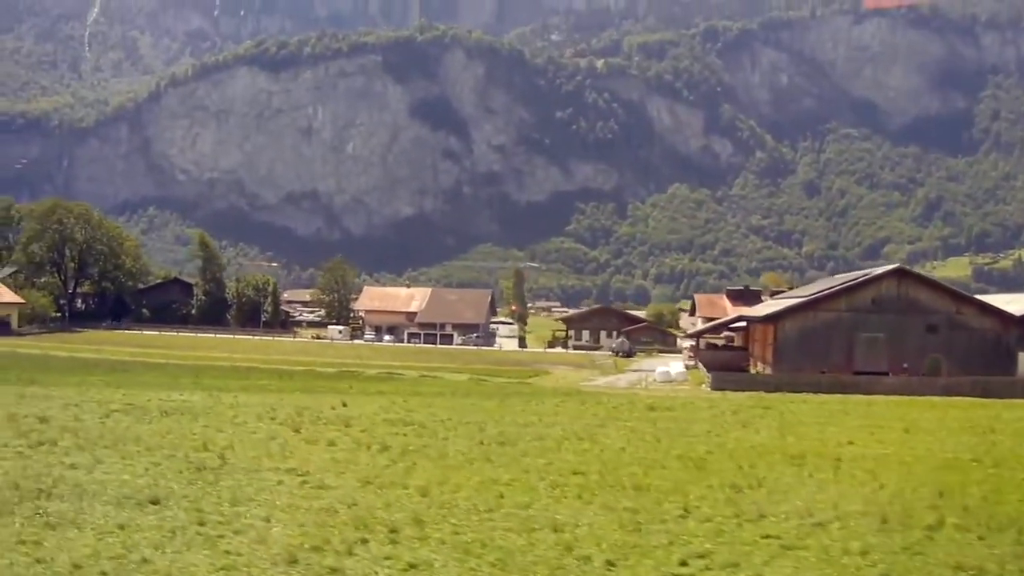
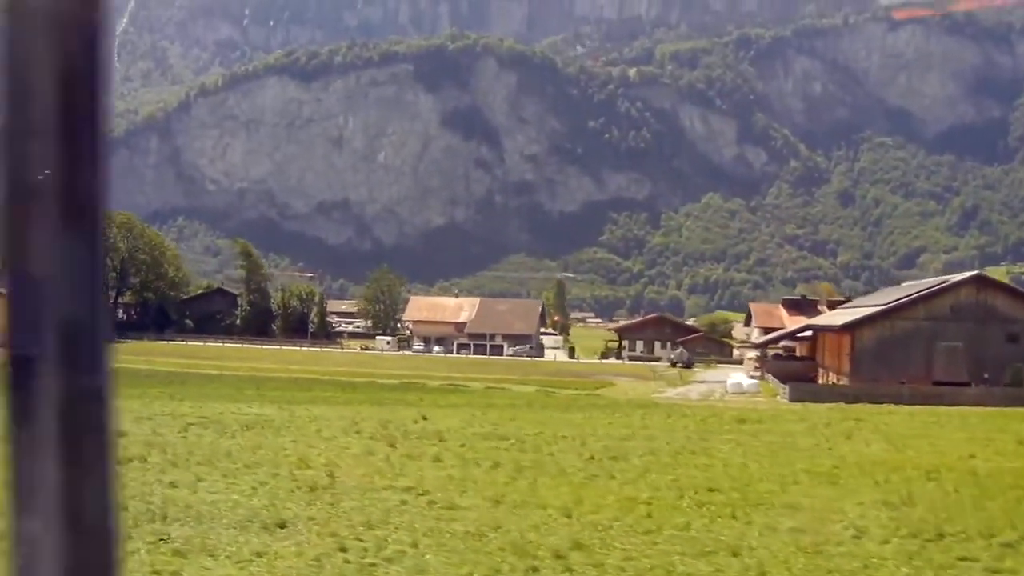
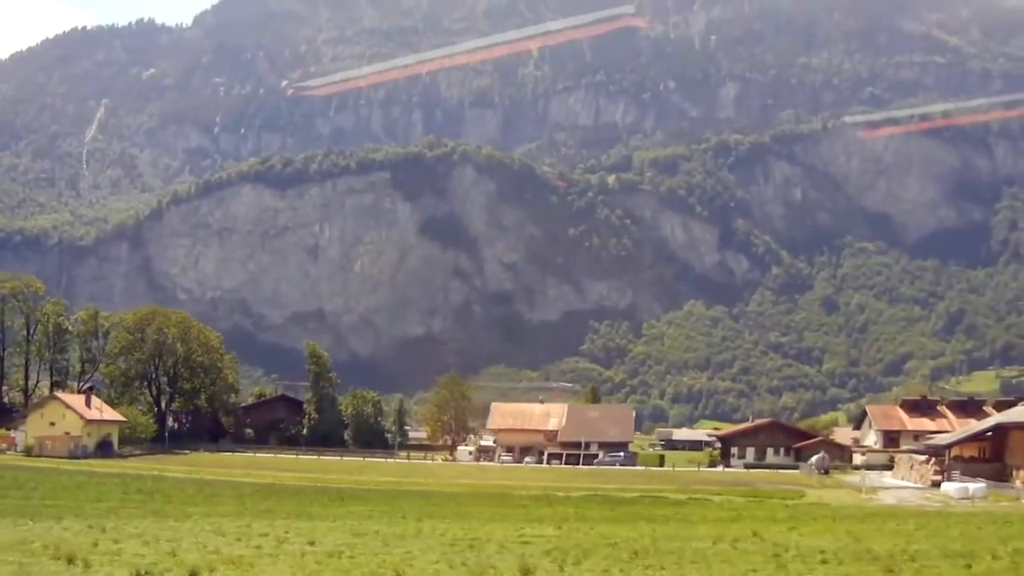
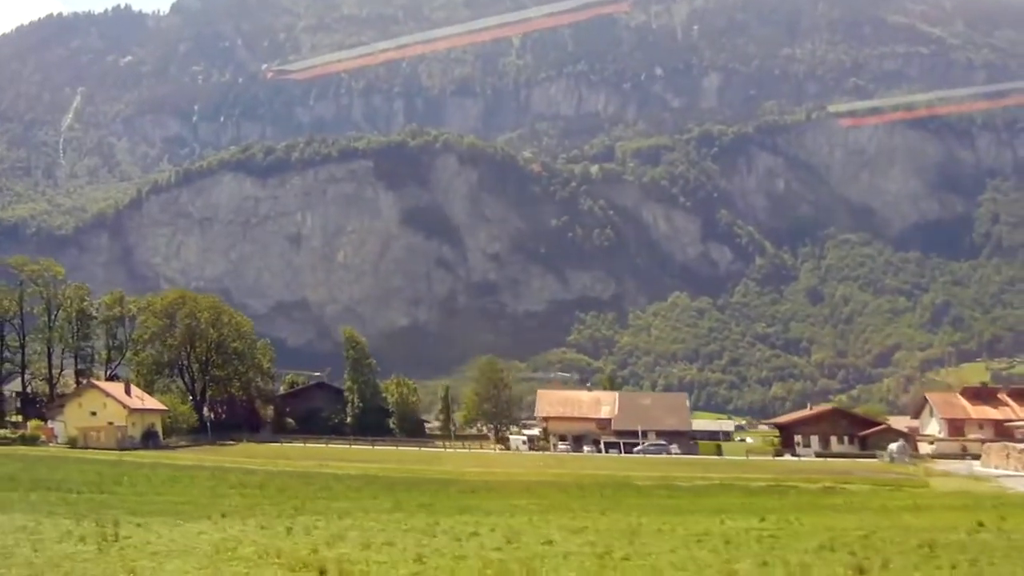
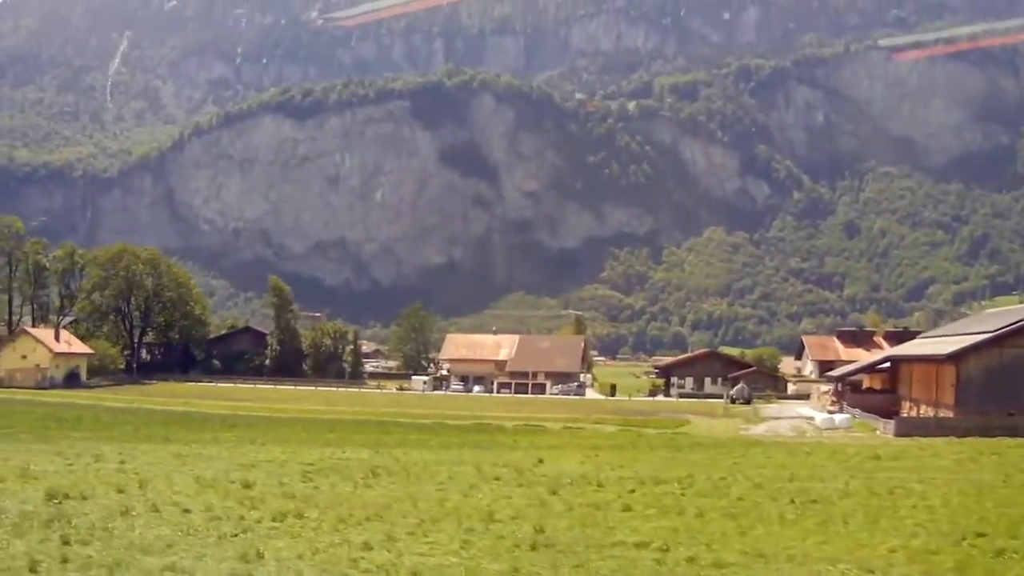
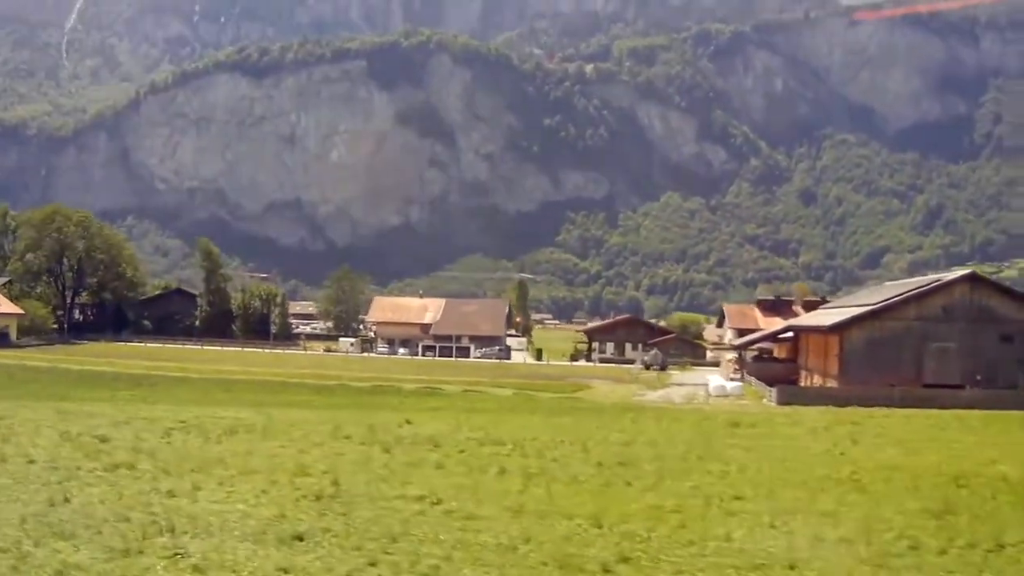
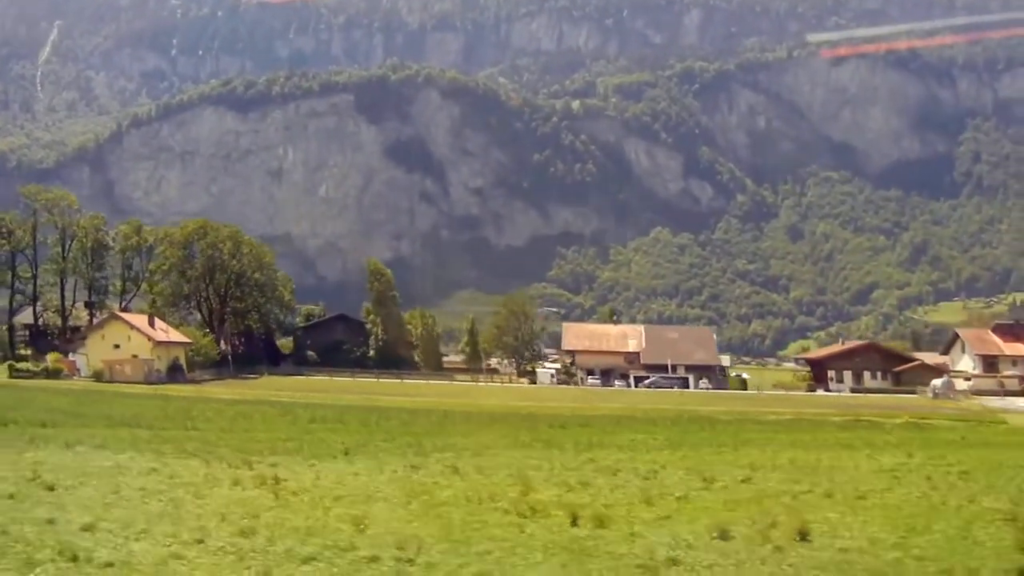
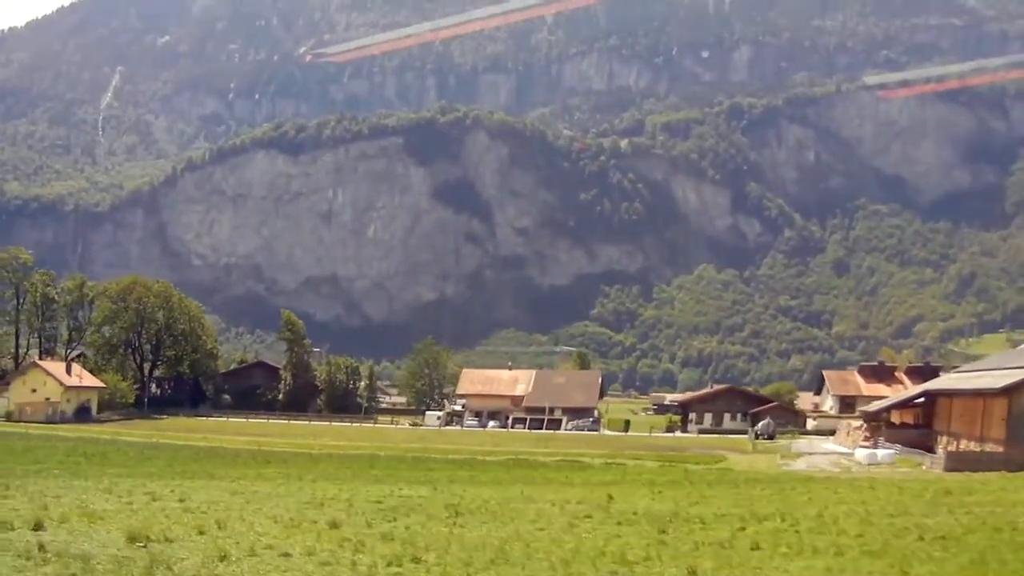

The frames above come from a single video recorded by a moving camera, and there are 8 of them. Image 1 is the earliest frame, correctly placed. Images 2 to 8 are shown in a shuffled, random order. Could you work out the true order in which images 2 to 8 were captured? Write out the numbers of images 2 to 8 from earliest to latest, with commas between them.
2, 6, 5, 8, 3, 4, 7
